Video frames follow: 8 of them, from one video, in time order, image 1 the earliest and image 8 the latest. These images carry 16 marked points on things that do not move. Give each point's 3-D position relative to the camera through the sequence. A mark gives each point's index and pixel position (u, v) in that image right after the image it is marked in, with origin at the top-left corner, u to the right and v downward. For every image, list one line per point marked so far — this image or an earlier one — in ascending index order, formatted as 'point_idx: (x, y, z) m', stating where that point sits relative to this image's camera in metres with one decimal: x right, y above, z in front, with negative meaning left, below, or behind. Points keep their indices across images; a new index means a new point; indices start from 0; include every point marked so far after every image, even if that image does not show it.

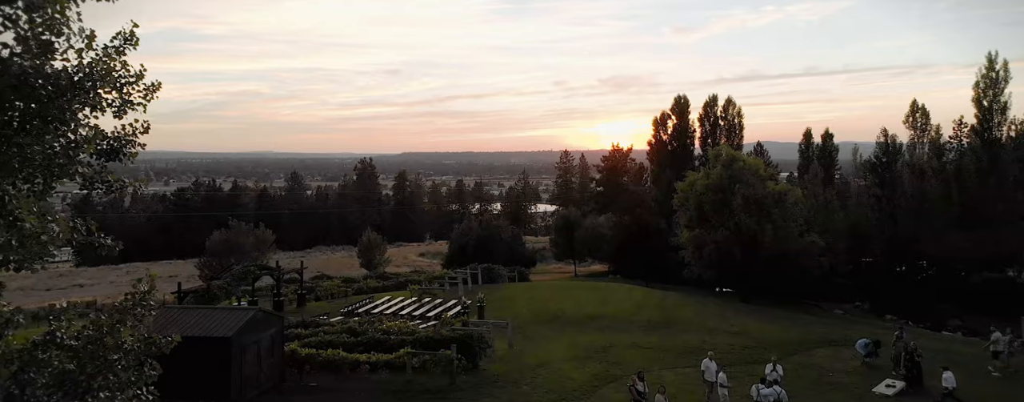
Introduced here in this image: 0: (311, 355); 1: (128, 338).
0: (-5.0, -3.8, +16.1) m
1: (-3.9, -1.4, +6.9) m
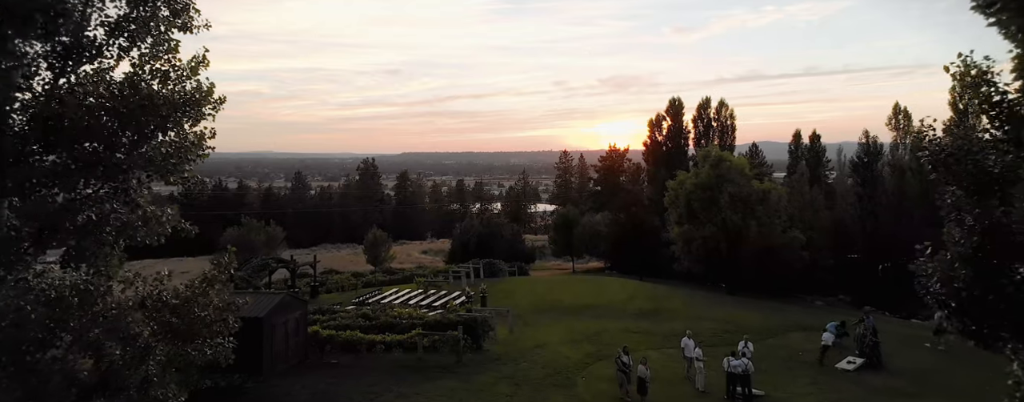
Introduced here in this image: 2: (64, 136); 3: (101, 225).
0: (-5.0, -3.7, +17.9) m
1: (-3.9, -1.3, +8.6) m
2: (-5.5, +0.7, +7.3) m
3: (-4.7, -0.3, +7.5) m
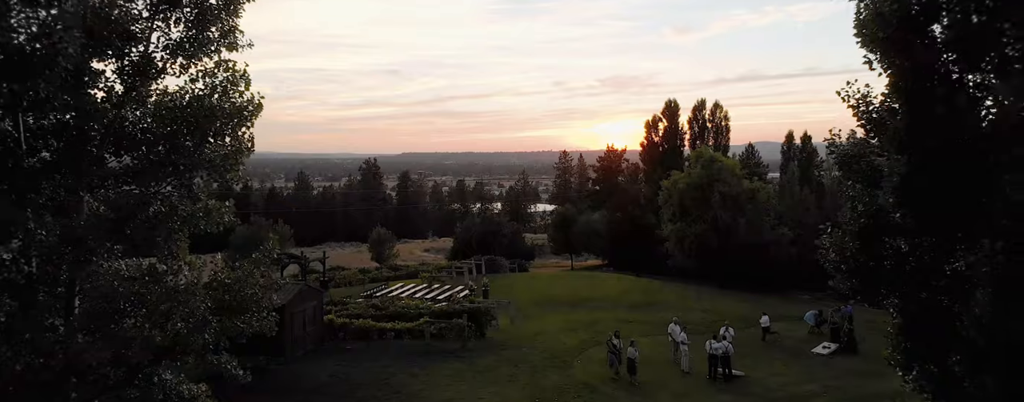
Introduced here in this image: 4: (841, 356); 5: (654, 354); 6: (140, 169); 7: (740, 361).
0: (-4.9, -3.6, +19.2) m
1: (-3.8, -1.2, +10.0) m
2: (-5.5, +0.8, +8.7) m
3: (-4.6, -0.2, +8.9) m
4: (+8.8, -4.2, +17.5) m
5: (+3.7, -4.1, +17.2) m
6: (-4.9, +0.4, +8.8) m
7: (+5.8, -4.1, +16.7) m
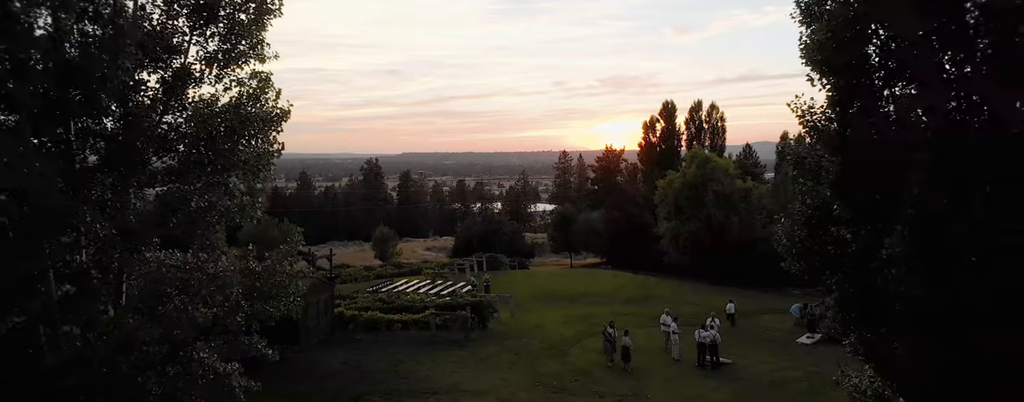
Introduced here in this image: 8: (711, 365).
0: (-4.9, -3.6, +20.3) m
1: (-3.8, -1.1, +11.0) m
2: (-5.4, +0.9, +9.7) m
3: (-4.6, -0.2, +9.9) m
4: (+8.8, -4.1, +18.5) m
5: (+3.7, -4.0, +18.3) m
6: (-4.9, +0.5, +9.8) m
7: (+5.8, -4.1, +17.8) m
8: (+4.9, -4.1, +16.2) m
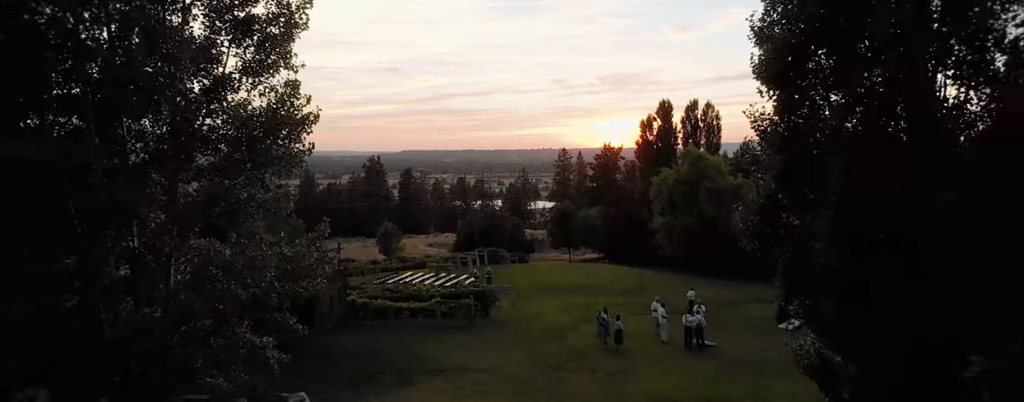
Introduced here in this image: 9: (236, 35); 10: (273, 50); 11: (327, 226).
0: (-4.9, -3.4, +21.6) m
1: (-3.8, -1.0, +12.4) m
2: (-5.4, +1.0, +11.1) m
3: (-4.6, 0.0, +11.3) m
4: (+8.9, -4.0, +19.8) m
5: (+3.7, -3.8, +19.6) m
6: (-4.9, +0.6, +11.1) m
7: (+5.9, -3.9, +19.1) m
8: (+5.0, -3.9, +17.5) m
9: (-4.9, +3.0, +11.6) m
10: (-4.3, +2.7, +11.8) m
11: (-3.6, -0.5, +12.9) m
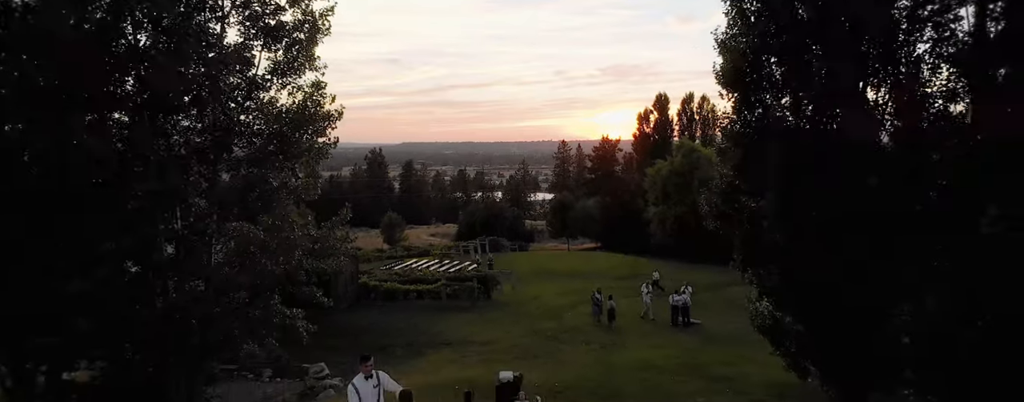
0: (-4.9, -3.0, +23.1) m
1: (-3.8, -0.8, +13.8) m
2: (-5.4, +1.2, +12.5) m
3: (-4.6, +0.2, +12.7) m
4: (+8.9, -3.6, +21.3) m
5: (+3.7, -3.5, +21.1) m
6: (-4.9, +0.9, +12.6) m
7: (+5.9, -3.6, +20.6) m
8: (+5.0, -3.6, +19.0) m
9: (-4.9, +3.2, +13.0) m
10: (-4.3, +3.0, +13.3) m
11: (-3.6, -0.2, +14.4) m
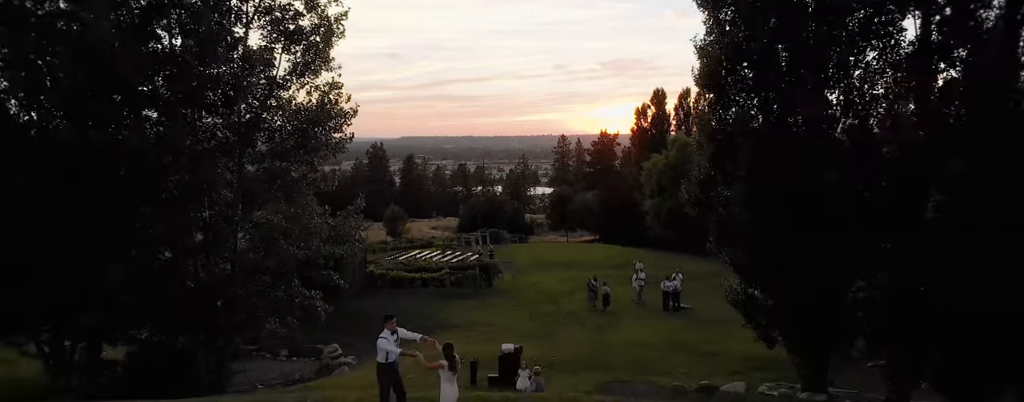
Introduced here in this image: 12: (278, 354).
0: (-4.8, -2.7, +24.3) m
1: (-3.7, -0.5, +15.0) m
2: (-5.4, +1.4, +13.6) m
3: (-4.5, +0.4, +13.8) m
4: (+8.9, -3.3, +22.5) m
5: (+3.7, -3.2, +22.3) m
6: (-4.9, +1.1, +13.7) m
7: (+5.9, -3.3, +21.8) m
8: (+5.0, -3.3, +20.2) m
9: (-4.9, +3.4, +14.1) m
10: (-4.3, +3.2, +14.4) m
11: (-3.6, 0.0, +15.5) m
12: (-5.9, -3.8, +16.3) m
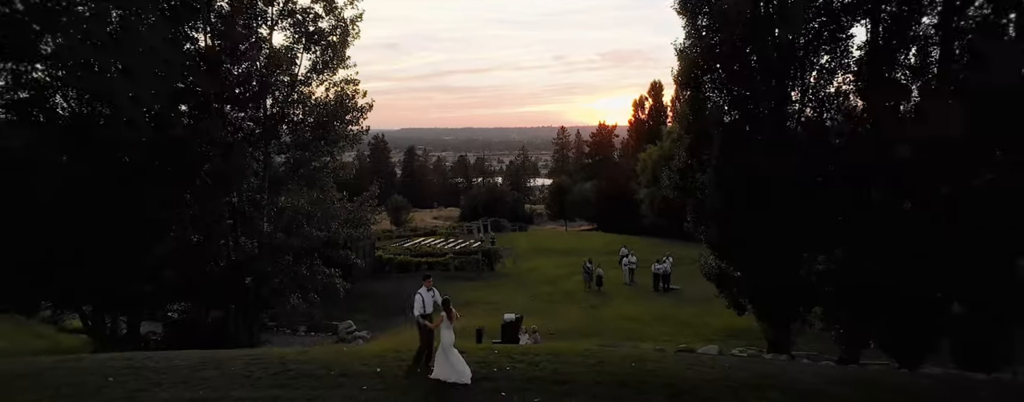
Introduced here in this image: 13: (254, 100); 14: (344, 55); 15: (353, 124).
0: (-4.8, -2.3, +25.7) m
1: (-3.7, -0.2, +16.4) m
2: (-5.3, +1.8, +15.0) m
3: (-4.5, +0.7, +15.2) m
4: (+8.9, -2.9, +23.9) m
5: (+3.8, -2.8, +23.7) m
6: (-4.8, +1.4, +15.1) m
7: (+5.9, -2.9, +23.2) m
8: (+5.0, -2.9, +21.6) m
9: (-4.9, +3.7, +15.4) m
10: (-4.3, +3.5, +15.7) m
11: (-3.5, +0.3, +16.9) m
12: (-5.8, -3.5, +17.7) m
13: (-5.7, +2.3, +14.5) m
14: (-4.1, +3.6, +15.9) m
15: (-4.0, +1.9, +16.1) m
